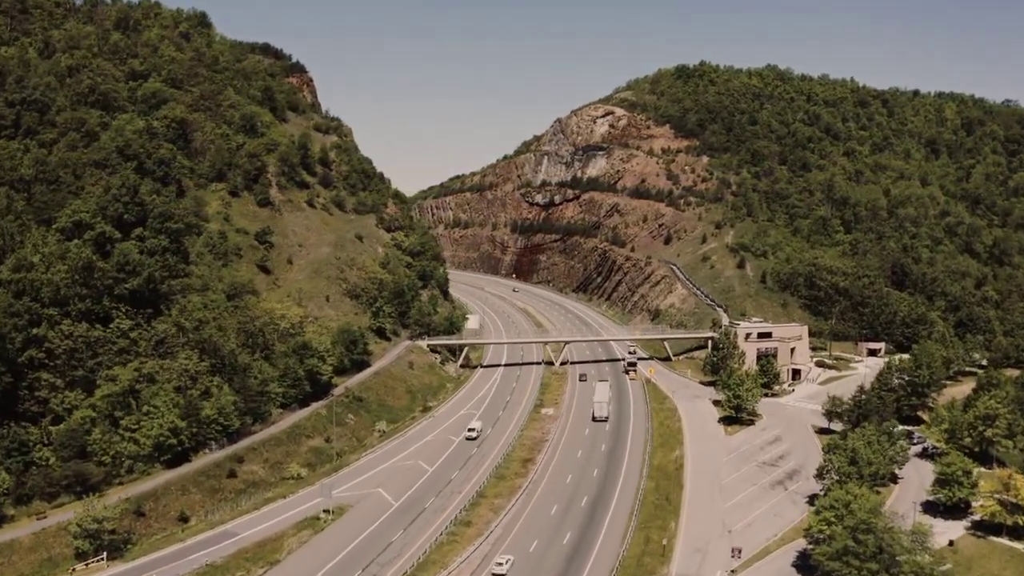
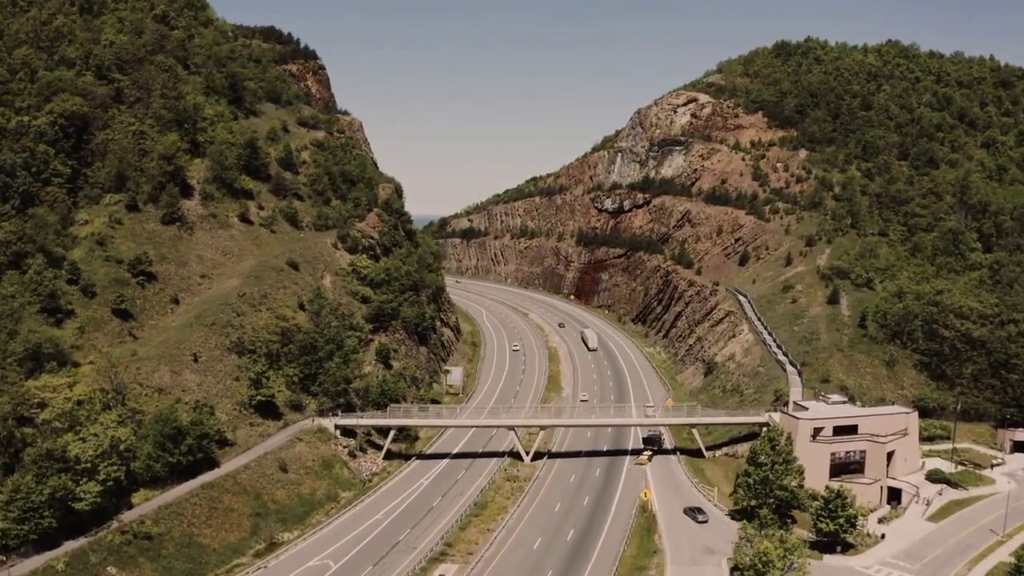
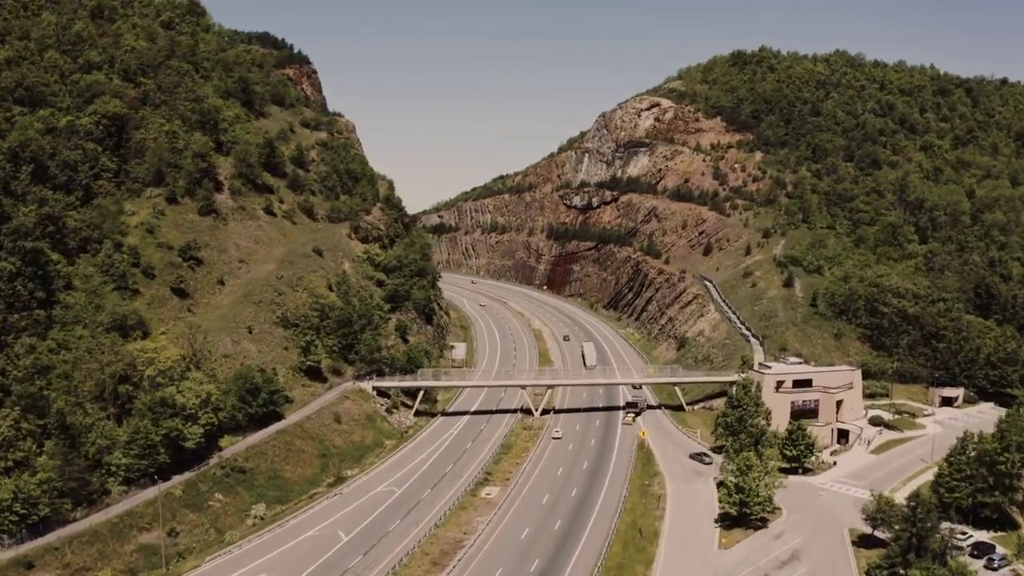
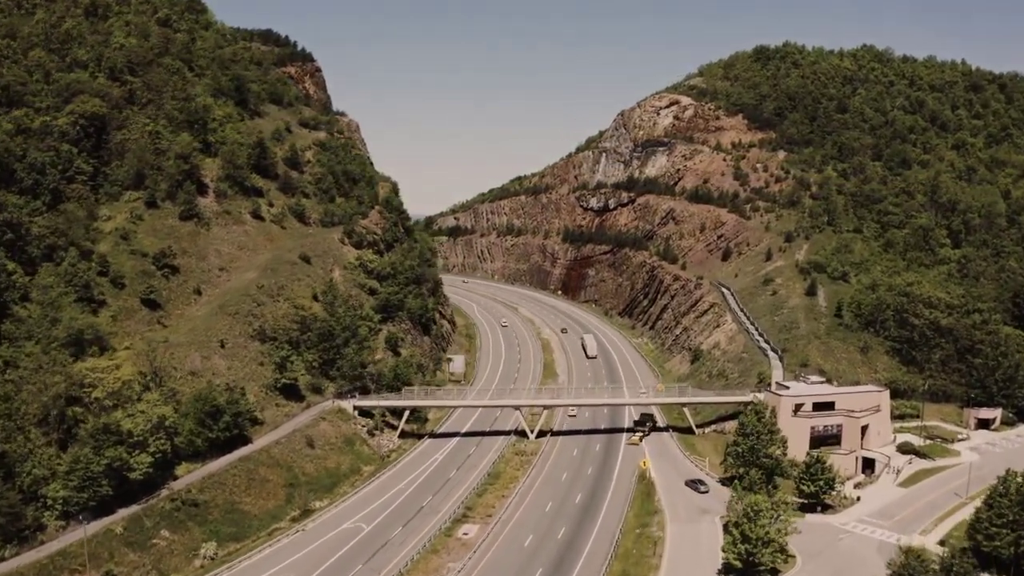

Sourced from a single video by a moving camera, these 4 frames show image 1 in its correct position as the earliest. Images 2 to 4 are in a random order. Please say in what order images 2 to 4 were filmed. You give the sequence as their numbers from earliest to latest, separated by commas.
3, 4, 2
